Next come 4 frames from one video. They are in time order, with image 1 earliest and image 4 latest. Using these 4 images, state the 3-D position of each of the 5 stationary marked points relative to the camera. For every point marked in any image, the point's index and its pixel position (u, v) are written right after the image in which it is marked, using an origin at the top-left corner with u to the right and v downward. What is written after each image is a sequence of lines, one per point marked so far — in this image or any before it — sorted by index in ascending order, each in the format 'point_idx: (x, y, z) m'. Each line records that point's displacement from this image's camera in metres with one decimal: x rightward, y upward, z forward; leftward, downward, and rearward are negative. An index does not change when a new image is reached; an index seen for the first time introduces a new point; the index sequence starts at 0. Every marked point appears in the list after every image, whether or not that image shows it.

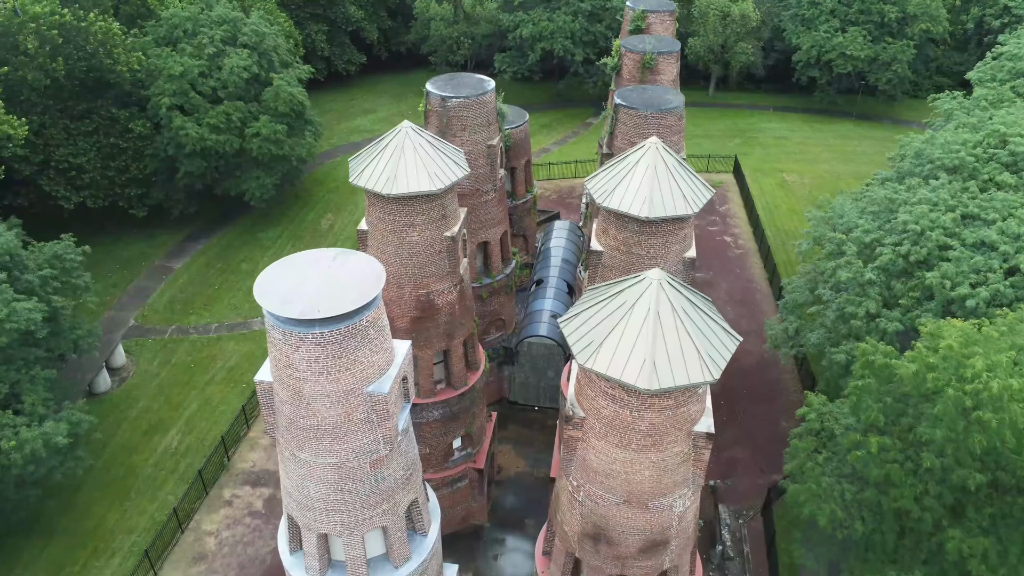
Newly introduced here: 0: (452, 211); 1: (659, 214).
0: (-1.7, +2.2, +19.9) m
1: (+3.7, +1.8, +17.7) m
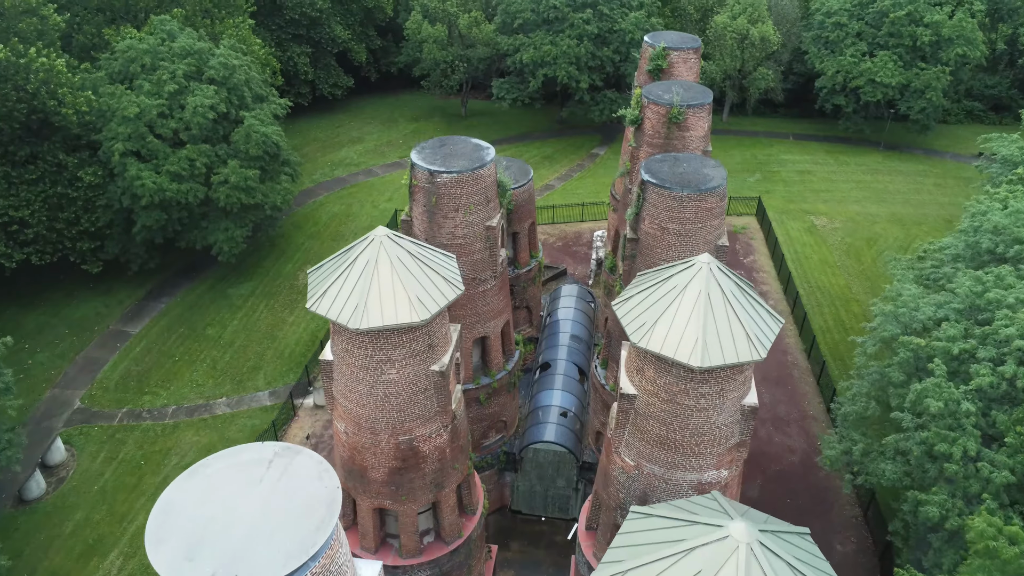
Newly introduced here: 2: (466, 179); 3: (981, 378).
0: (-1.5, -1.0, +15.5) m
1: (+3.8, -1.4, +13.3) m
2: (-1.3, +3.0, +19.5) m
3: (+11.3, -2.2, +17.3) m
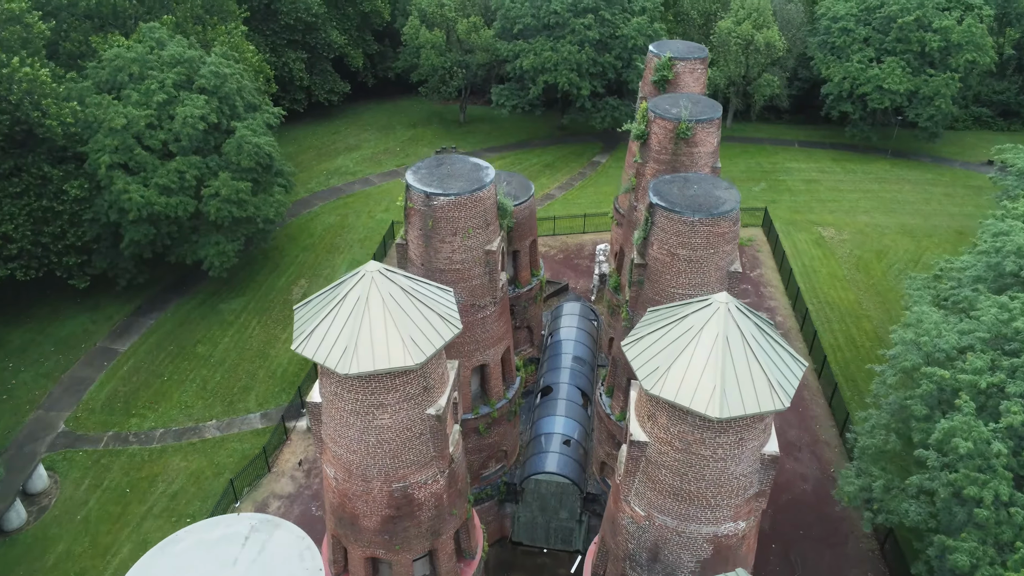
0: (-1.5, -1.8, +14.4) m
1: (+3.9, -2.1, +12.2) m
2: (-1.2, +2.2, +18.4) m
3: (+11.4, -2.9, +16.2) m
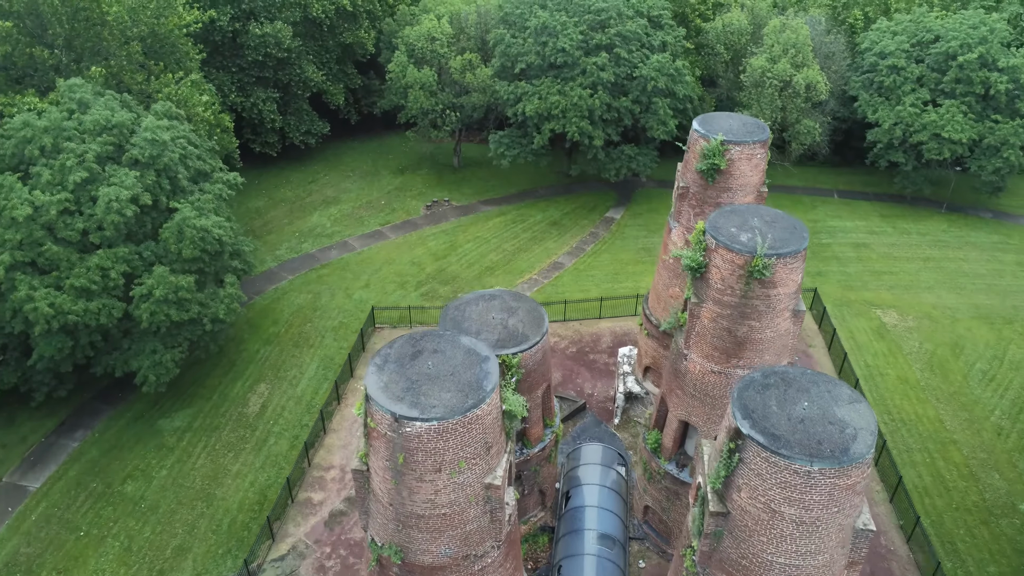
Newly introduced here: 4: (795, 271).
0: (-1.2, -6.4, +8.0) m
1: (+4.1, -6.7, +5.9) m
2: (-1.0, -2.4, +12.0) m
3: (+11.6, -7.5, +9.9) m
4: (+6.7, +0.4, +16.7) m
